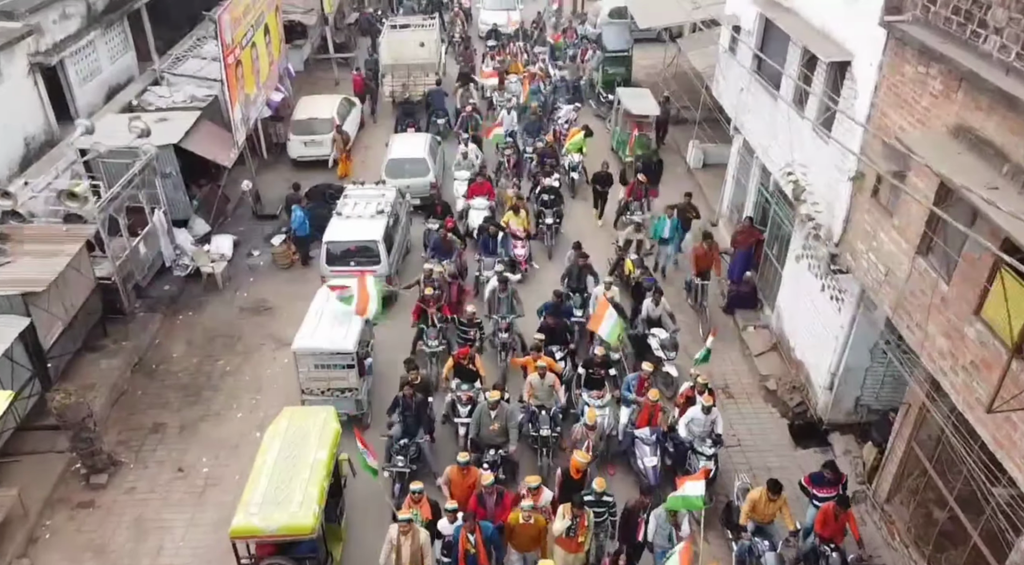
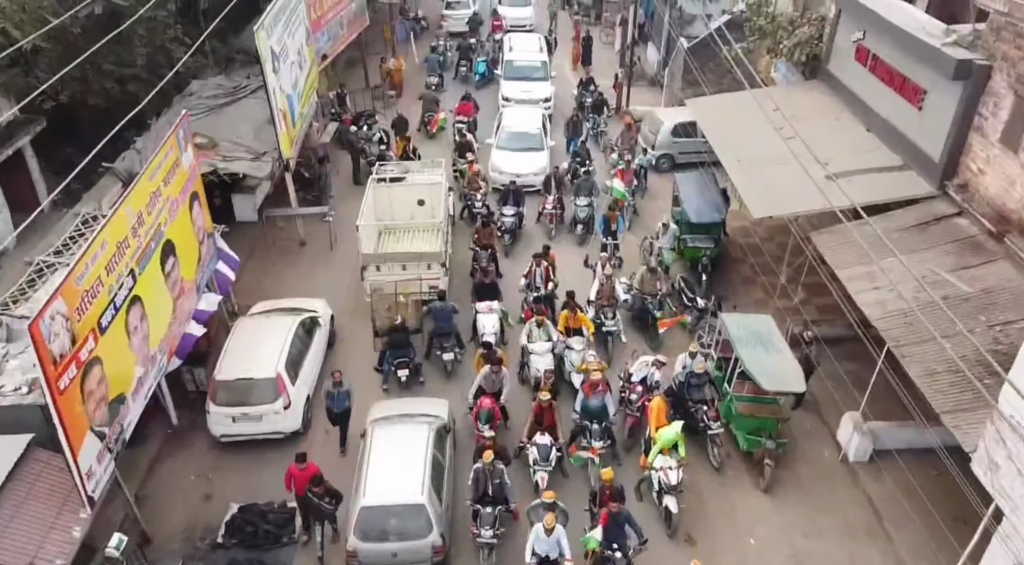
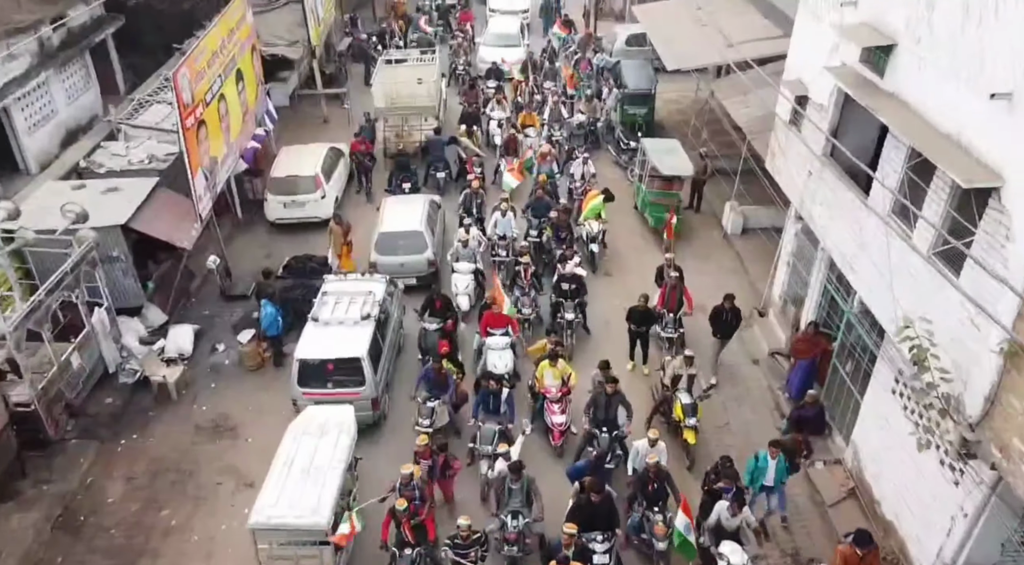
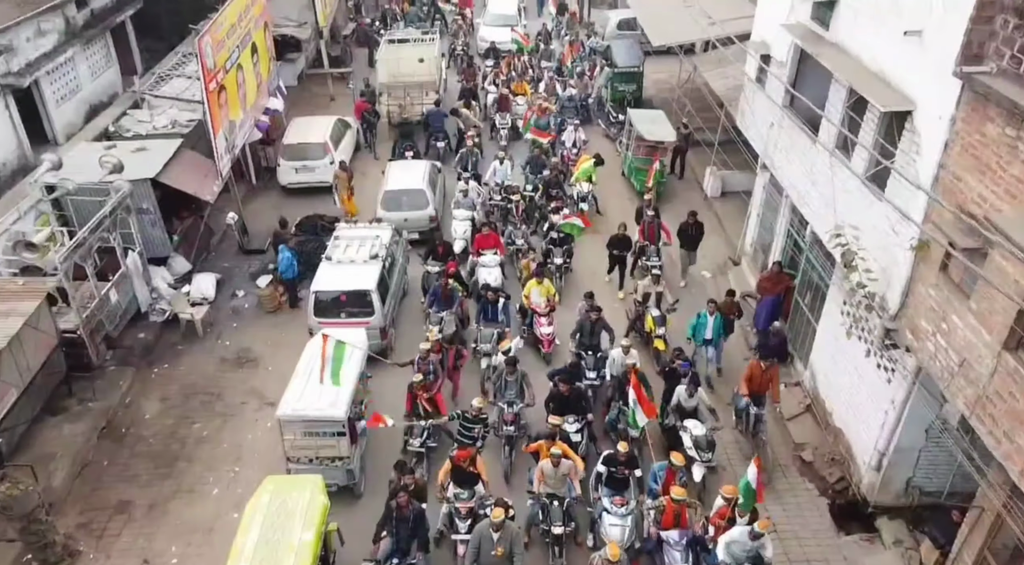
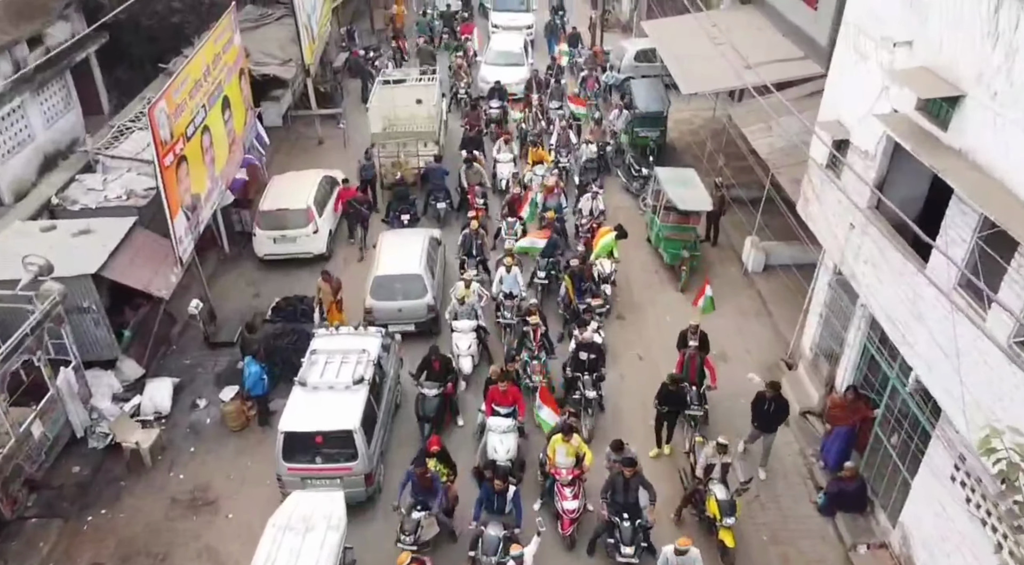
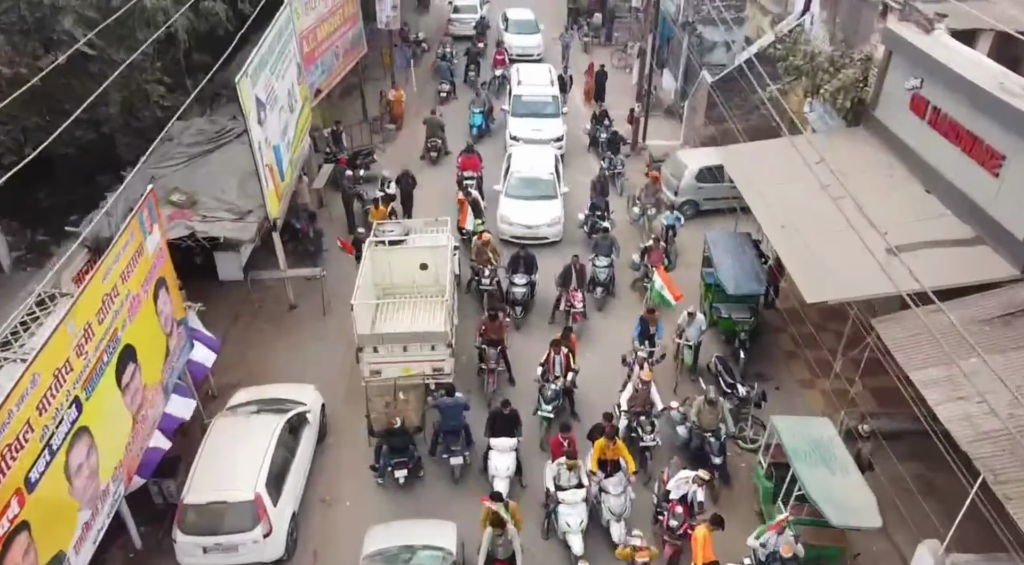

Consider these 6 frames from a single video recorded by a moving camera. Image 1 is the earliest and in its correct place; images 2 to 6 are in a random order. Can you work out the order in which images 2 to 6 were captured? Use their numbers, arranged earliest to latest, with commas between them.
4, 3, 5, 2, 6
